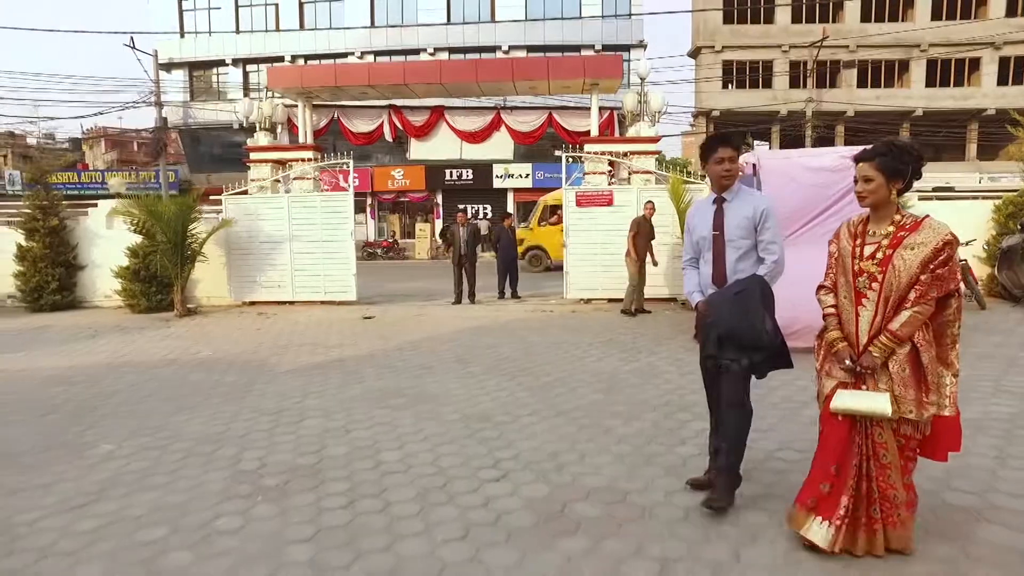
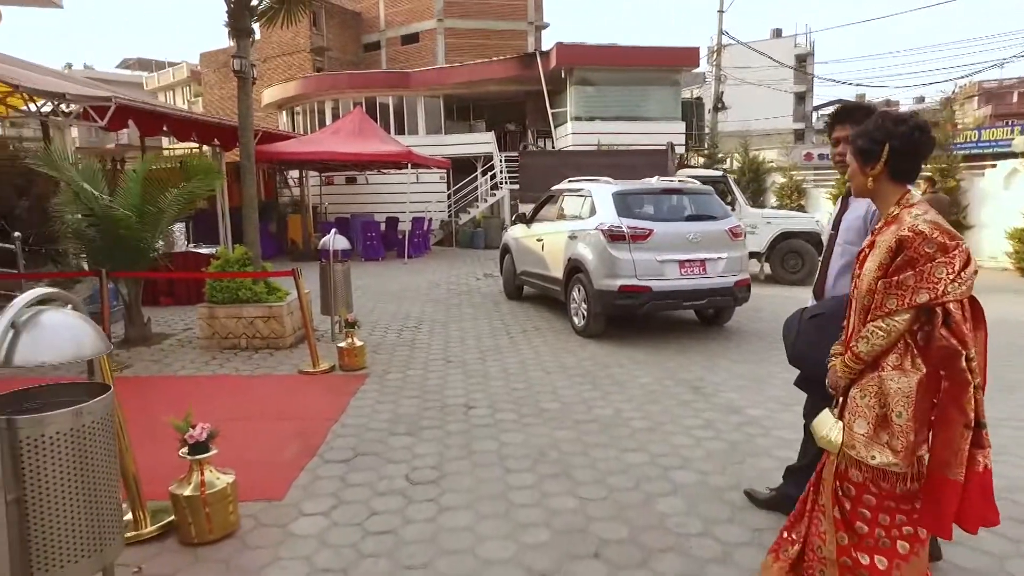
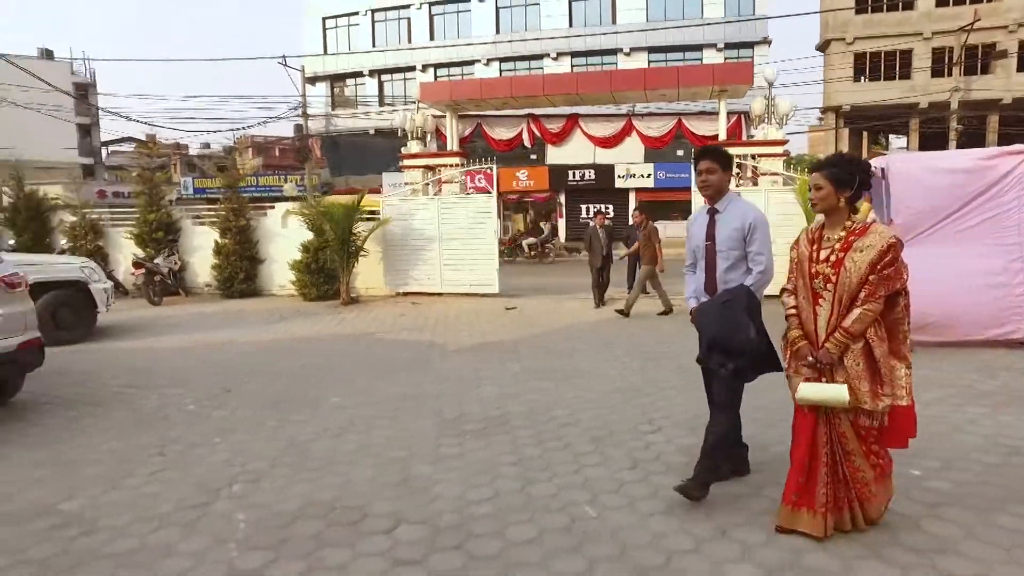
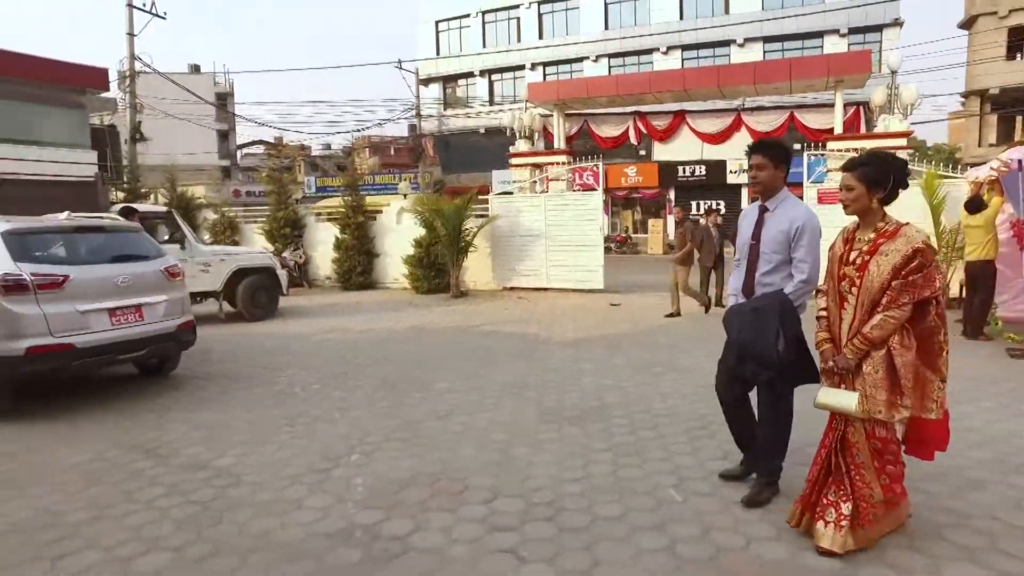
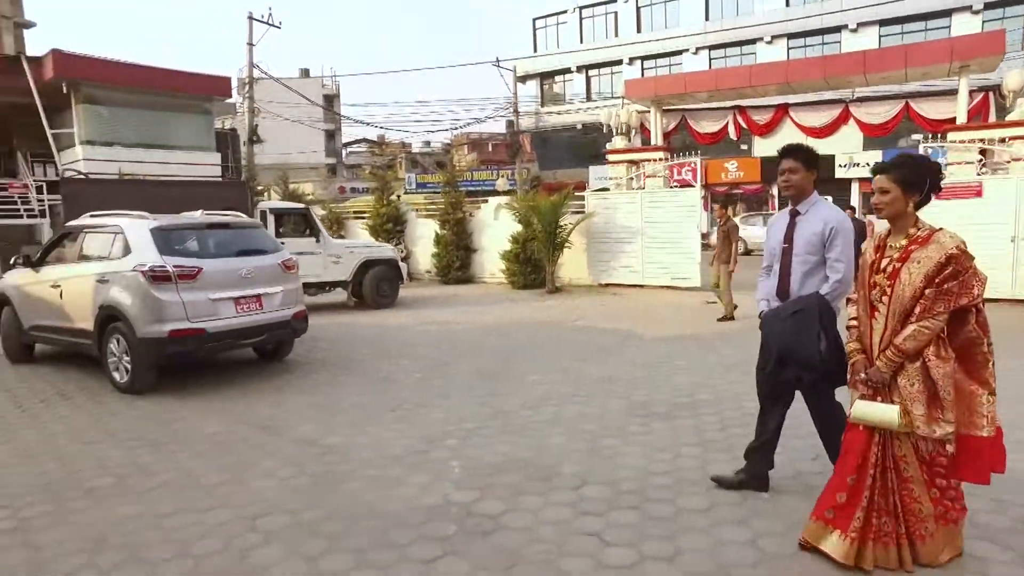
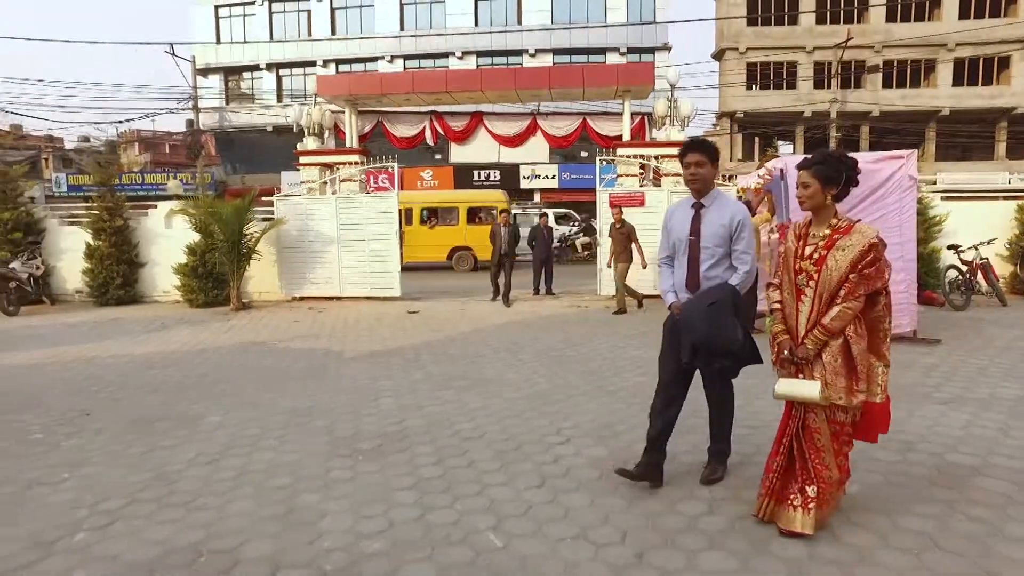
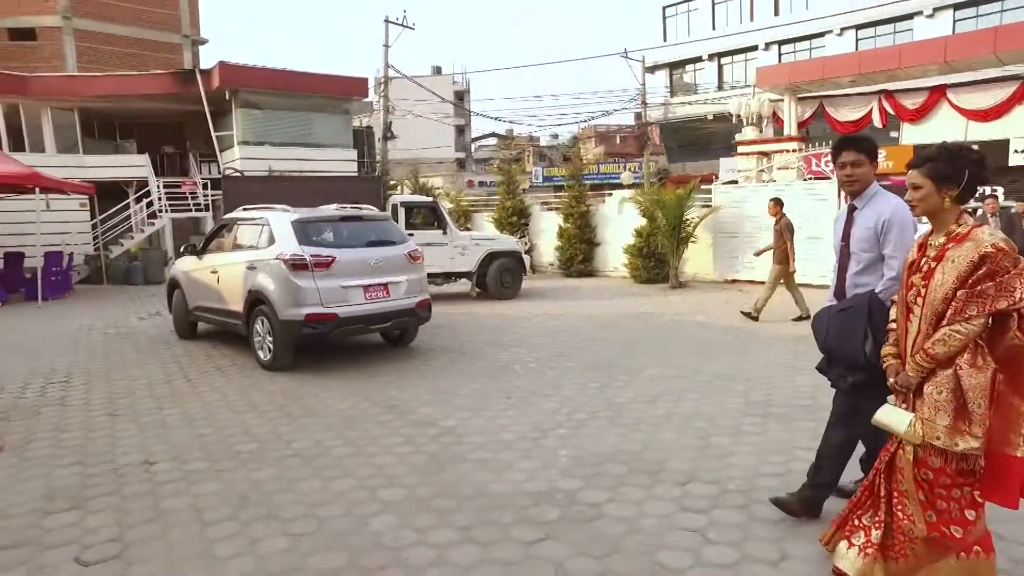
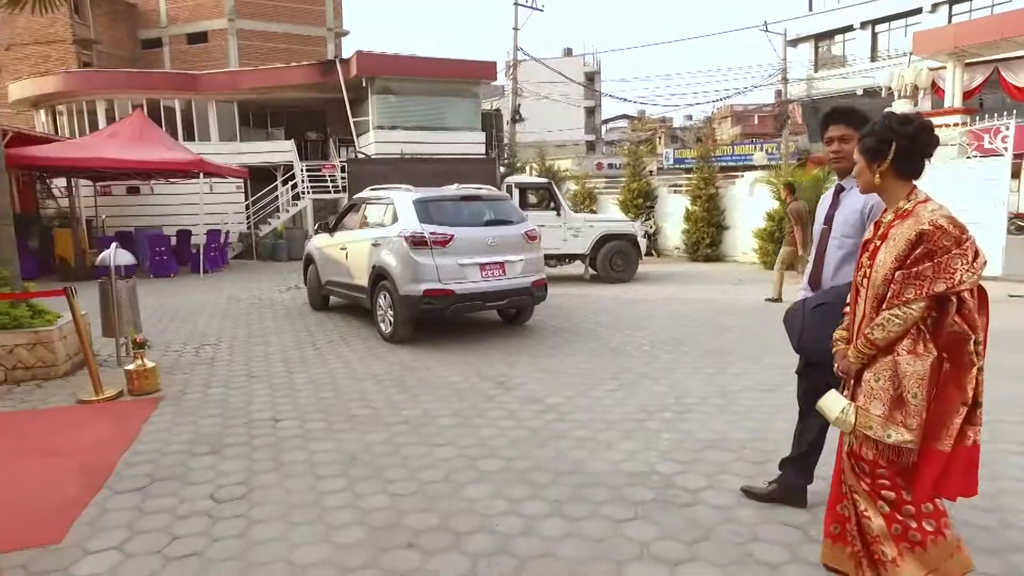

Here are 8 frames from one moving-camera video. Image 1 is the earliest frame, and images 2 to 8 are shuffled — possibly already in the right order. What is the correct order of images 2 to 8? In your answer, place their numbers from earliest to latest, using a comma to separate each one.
6, 3, 4, 5, 7, 8, 2
